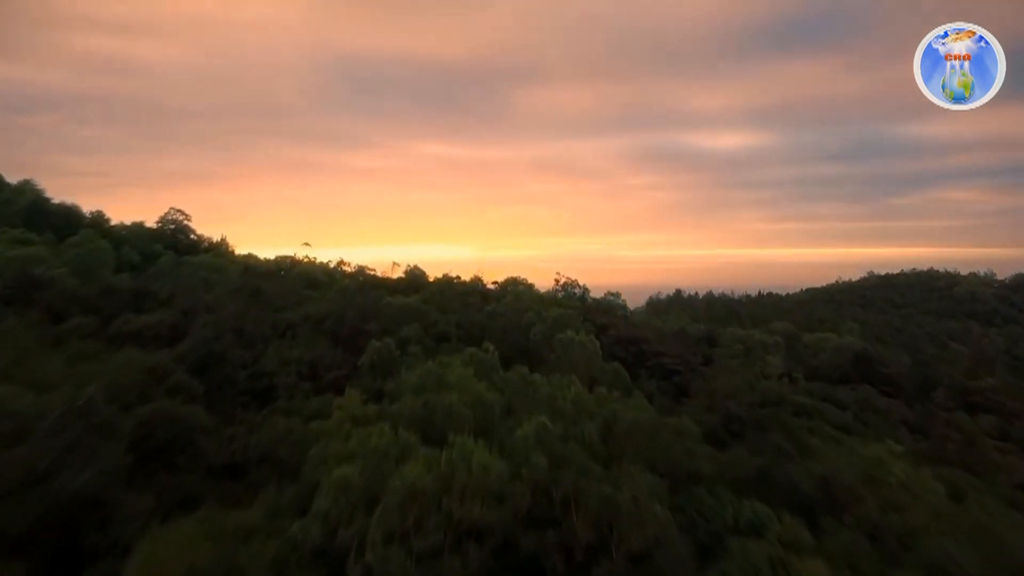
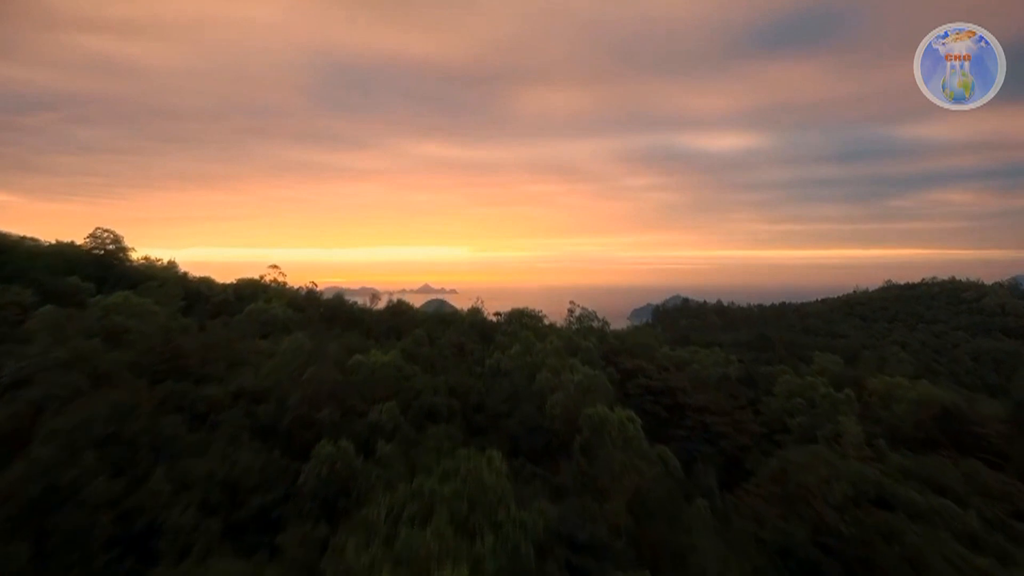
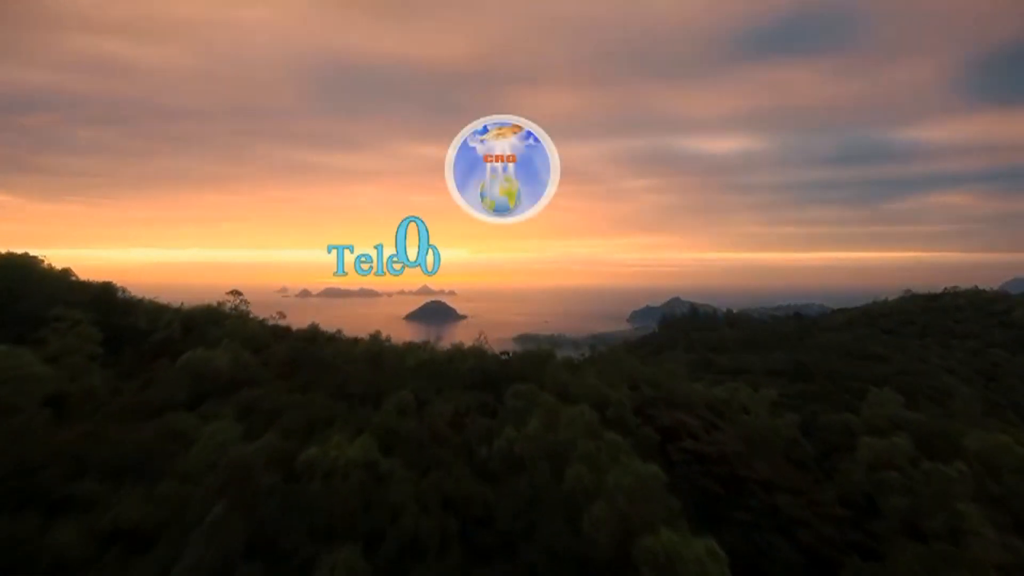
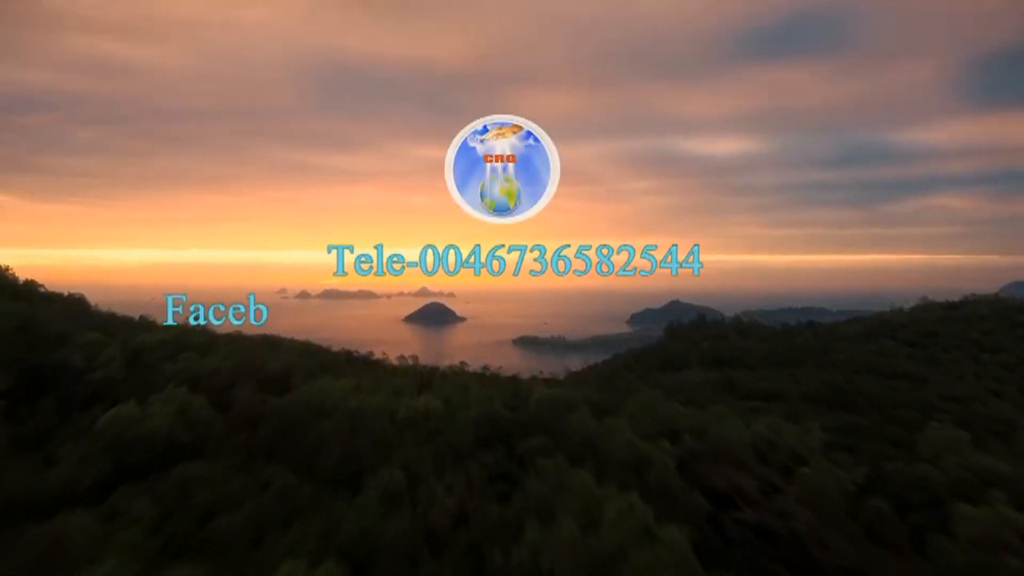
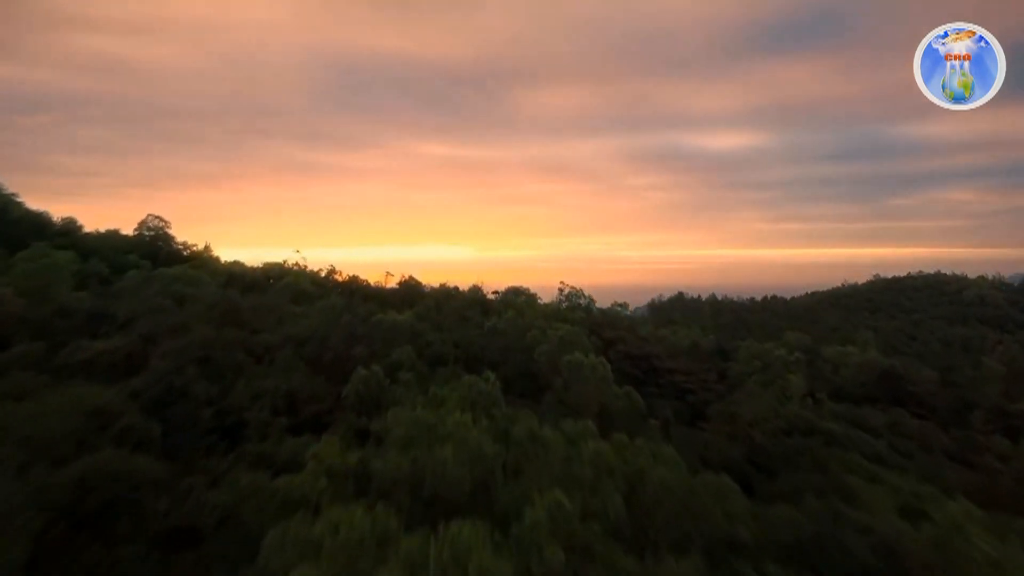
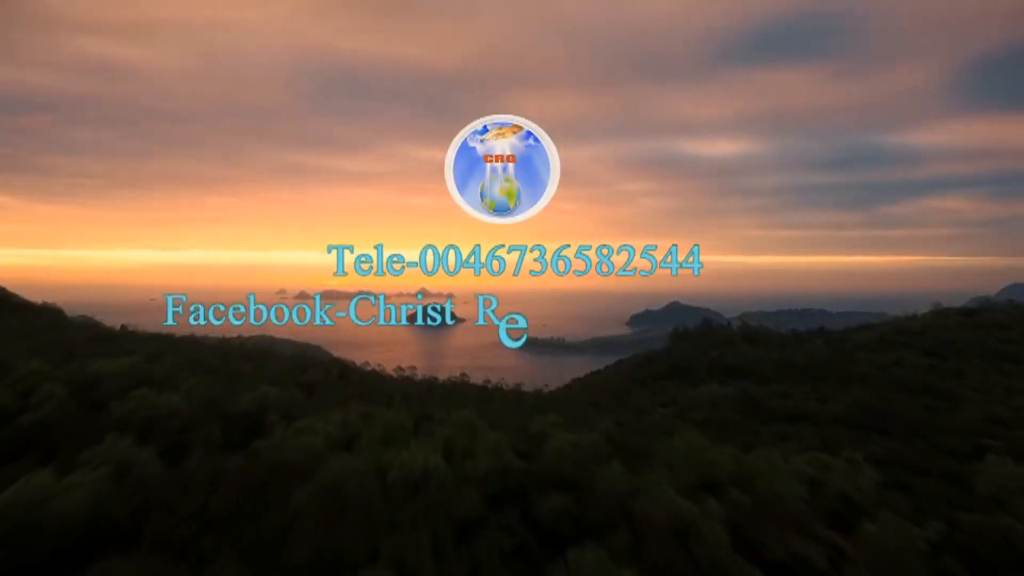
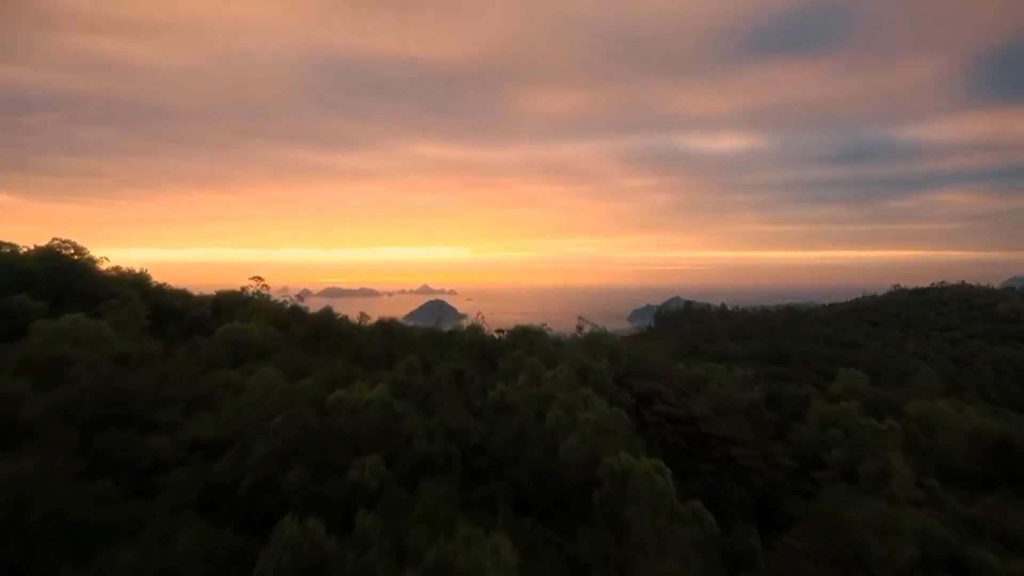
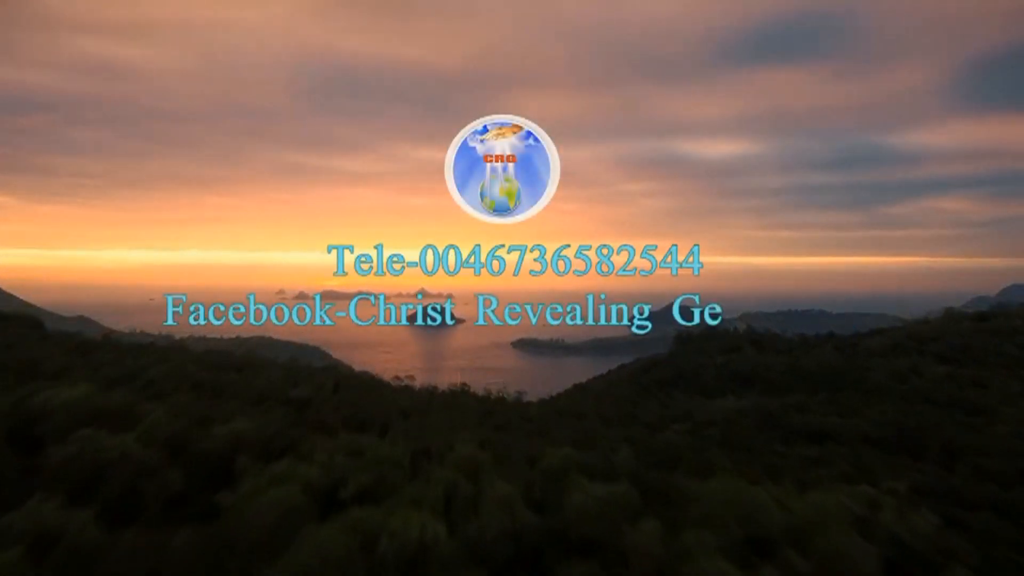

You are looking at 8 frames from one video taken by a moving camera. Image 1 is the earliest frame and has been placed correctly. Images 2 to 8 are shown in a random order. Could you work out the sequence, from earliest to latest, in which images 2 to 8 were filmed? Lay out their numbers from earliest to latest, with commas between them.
5, 2, 7, 3, 4, 6, 8
